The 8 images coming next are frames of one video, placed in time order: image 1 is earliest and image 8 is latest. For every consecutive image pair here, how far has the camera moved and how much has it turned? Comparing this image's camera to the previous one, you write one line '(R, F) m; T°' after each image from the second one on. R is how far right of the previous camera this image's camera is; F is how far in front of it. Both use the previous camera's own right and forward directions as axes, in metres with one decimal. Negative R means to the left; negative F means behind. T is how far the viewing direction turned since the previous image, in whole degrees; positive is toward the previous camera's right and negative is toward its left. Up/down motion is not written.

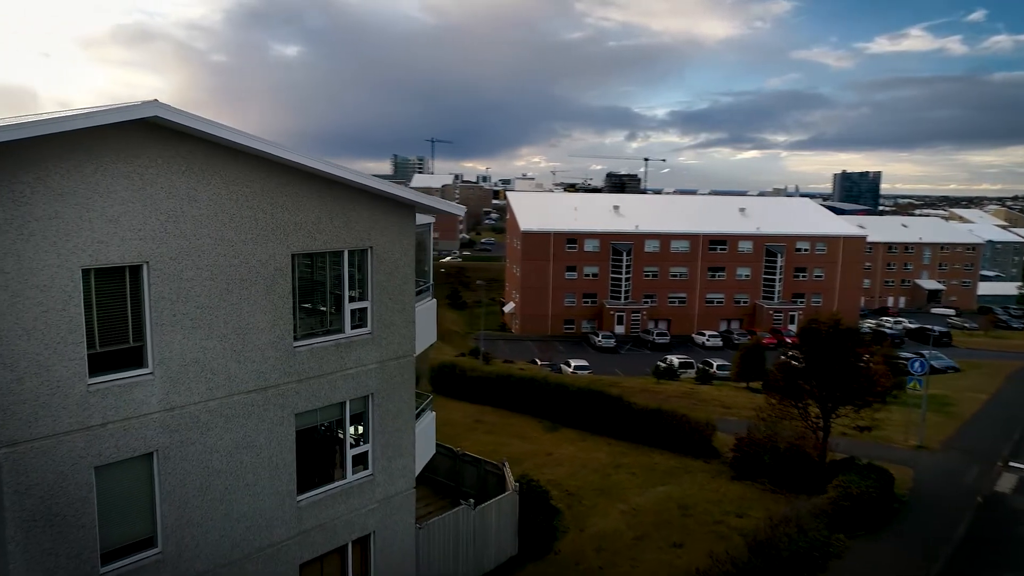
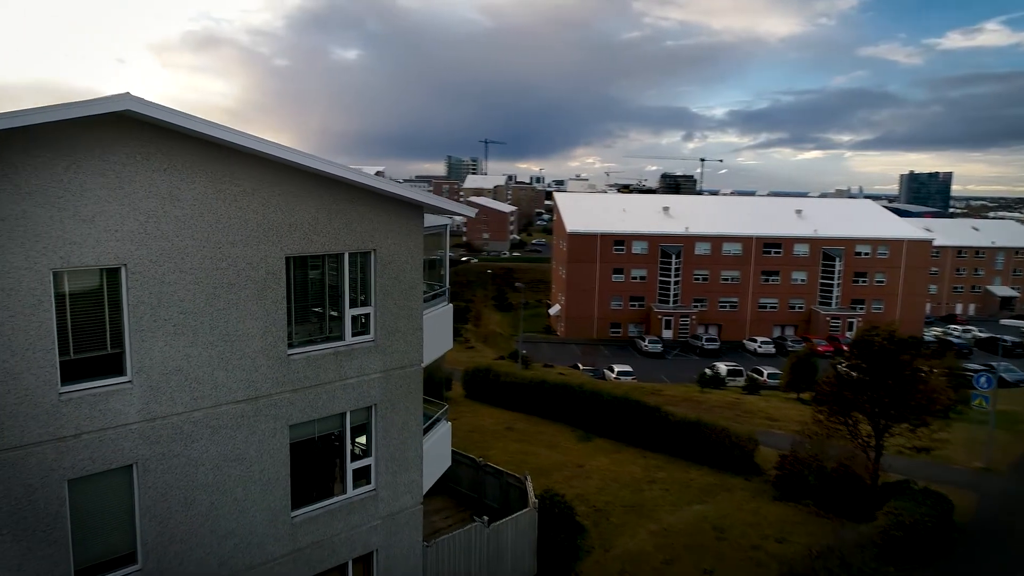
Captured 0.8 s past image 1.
(+0.6, +0.7) m; -4°
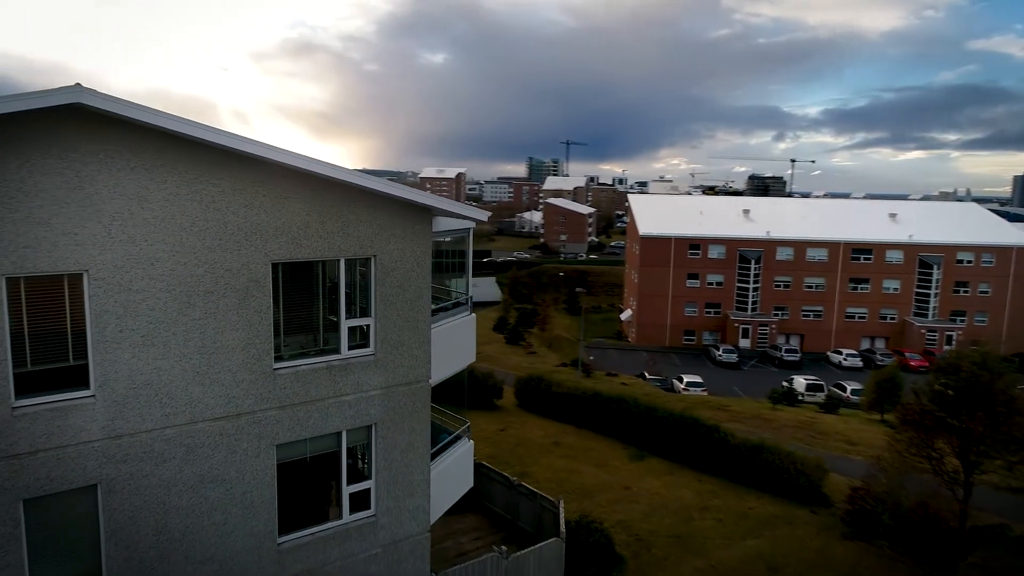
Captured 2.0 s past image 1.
(+0.8, +1.0) m; -6°
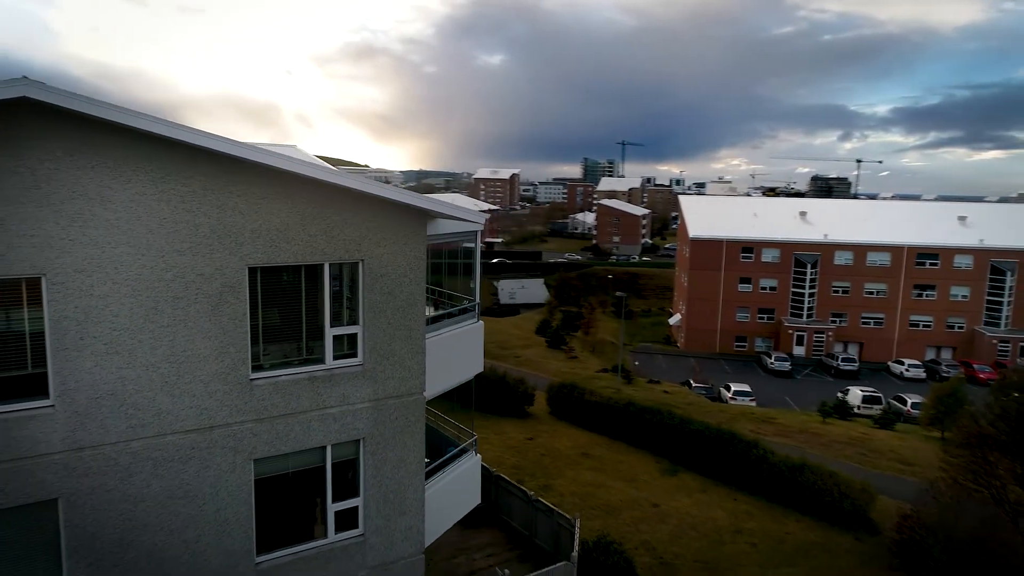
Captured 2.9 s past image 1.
(+0.7, +0.7) m; -4°
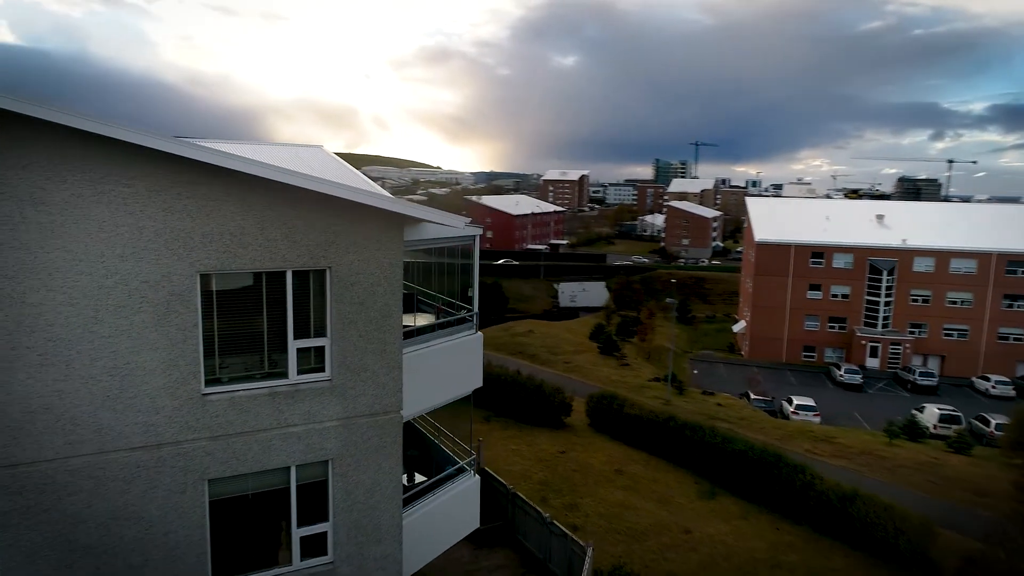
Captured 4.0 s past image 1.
(+1.0, +0.9) m; -6°
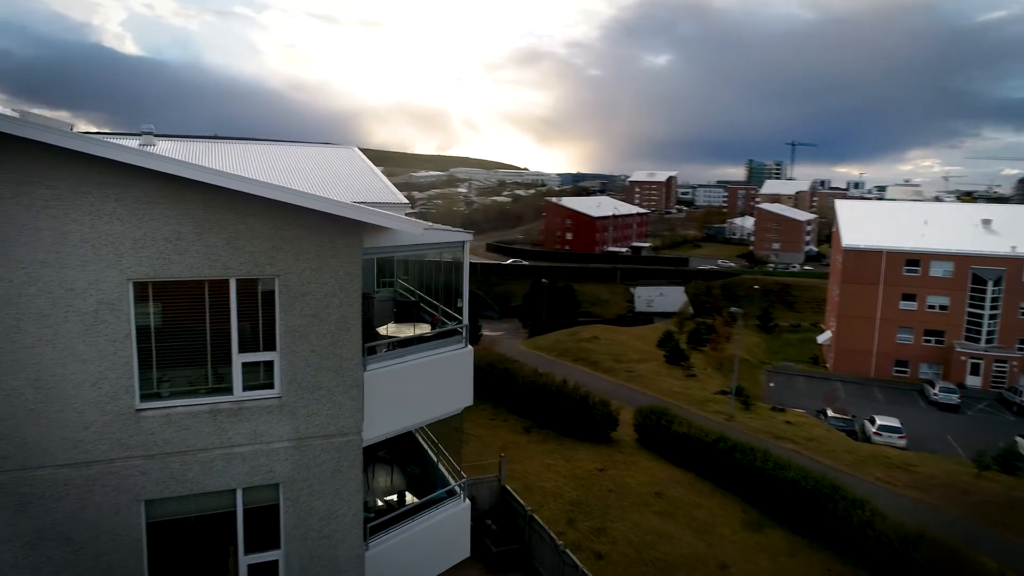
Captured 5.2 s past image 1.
(+1.2, +0.9) m; -7°
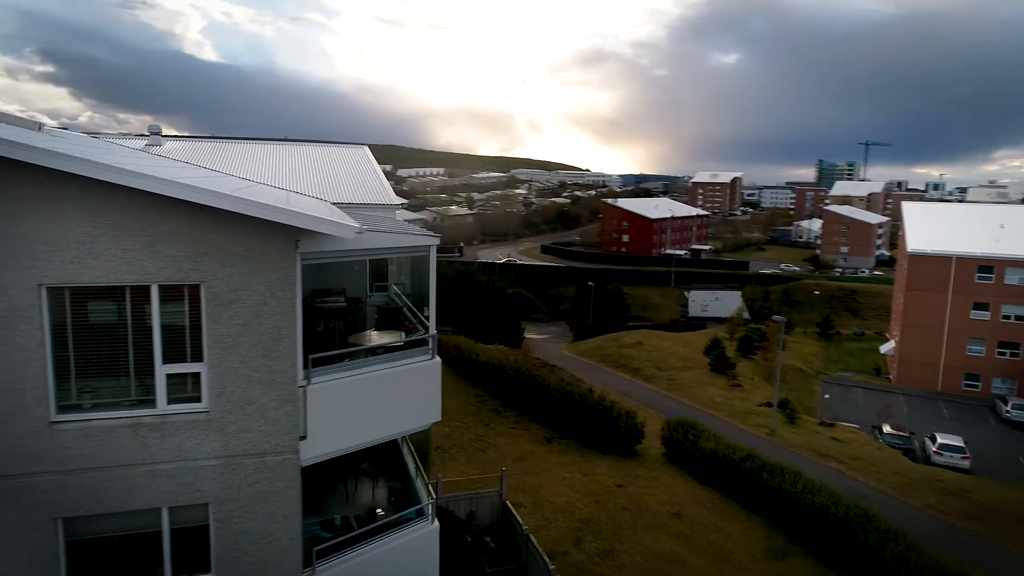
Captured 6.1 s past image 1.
(+1.1, +0.7) m; -5°
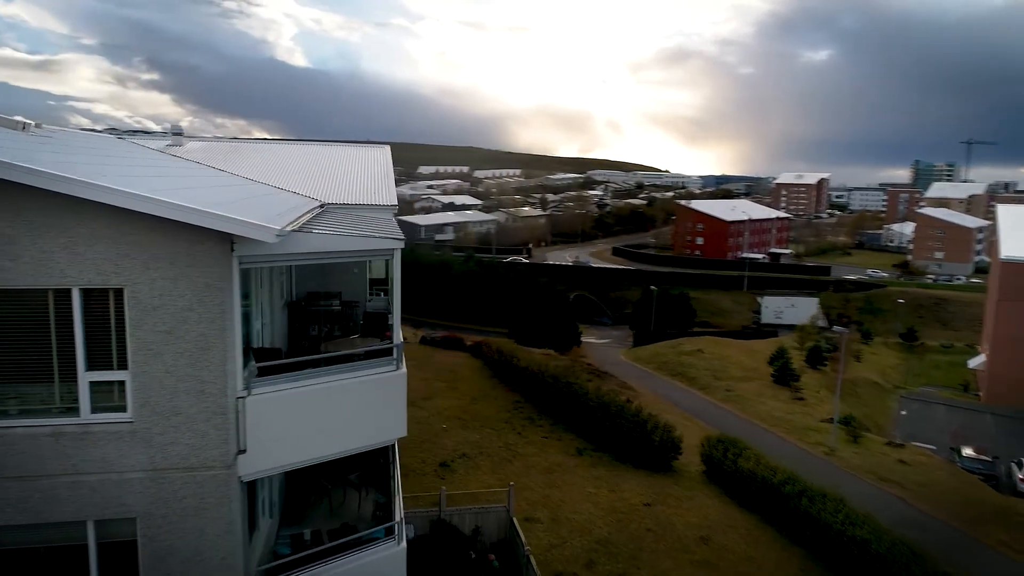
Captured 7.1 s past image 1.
(+1.2, +0.7) m; -6°
